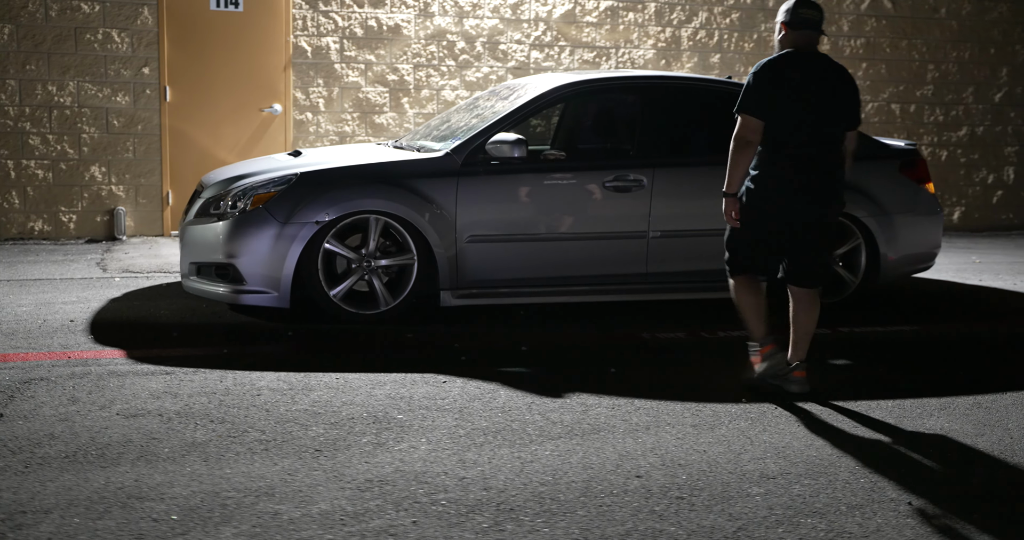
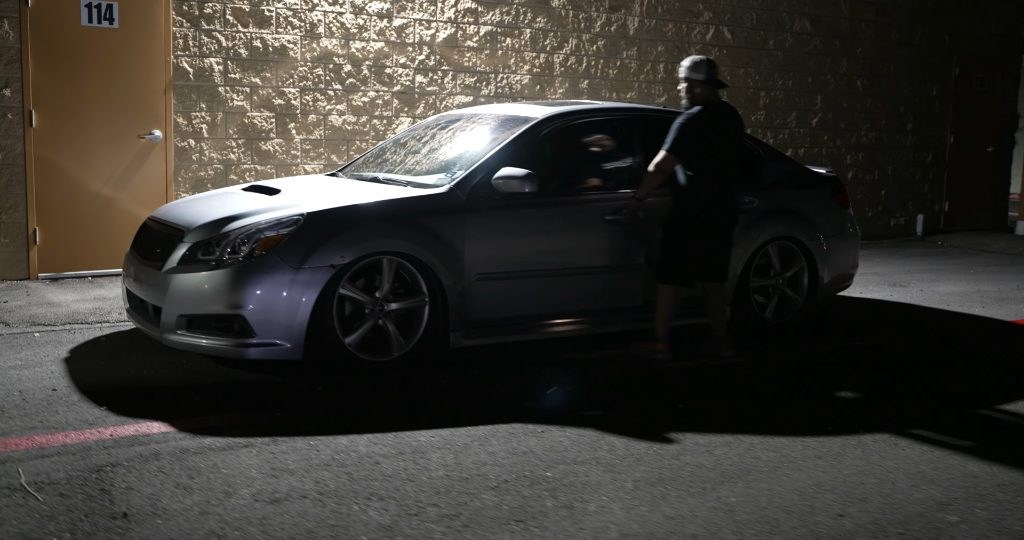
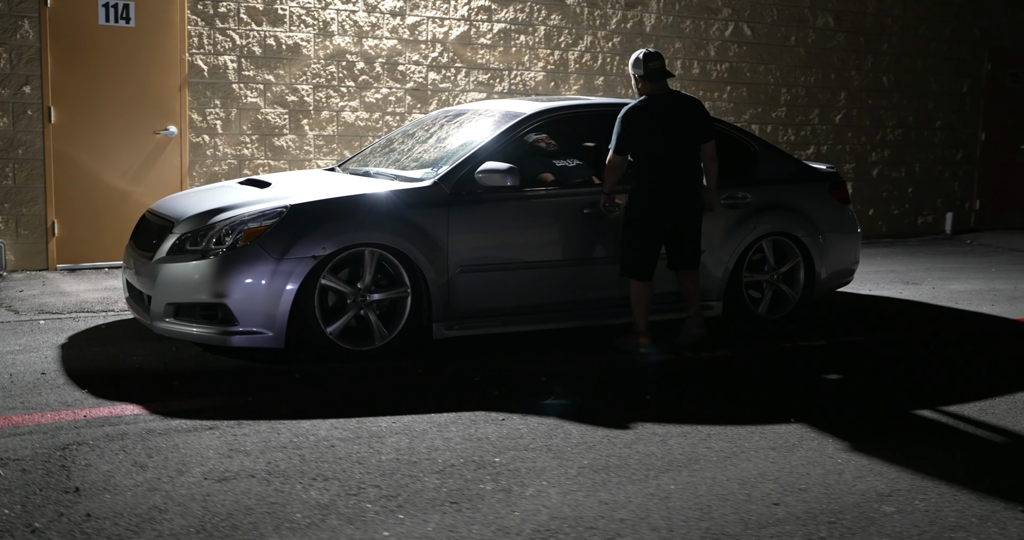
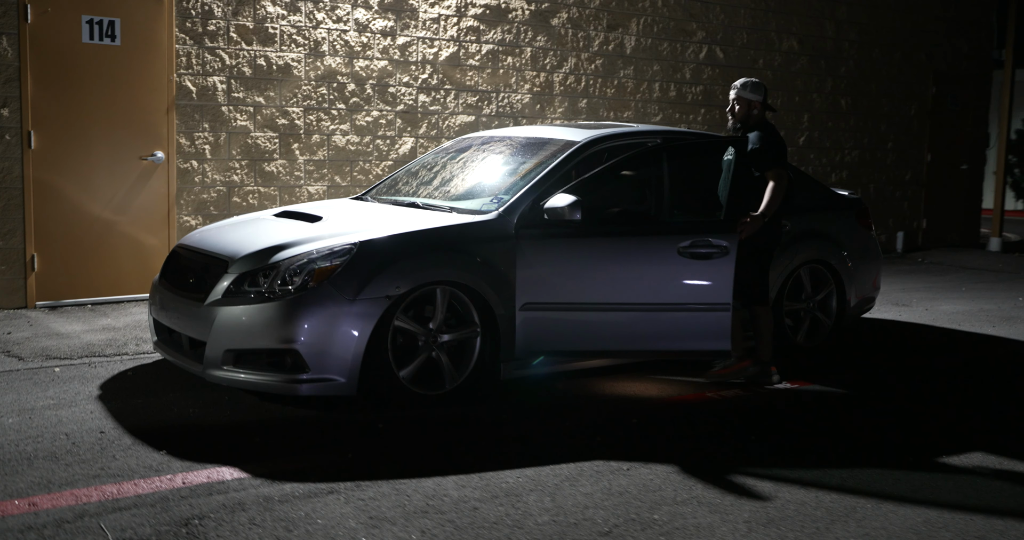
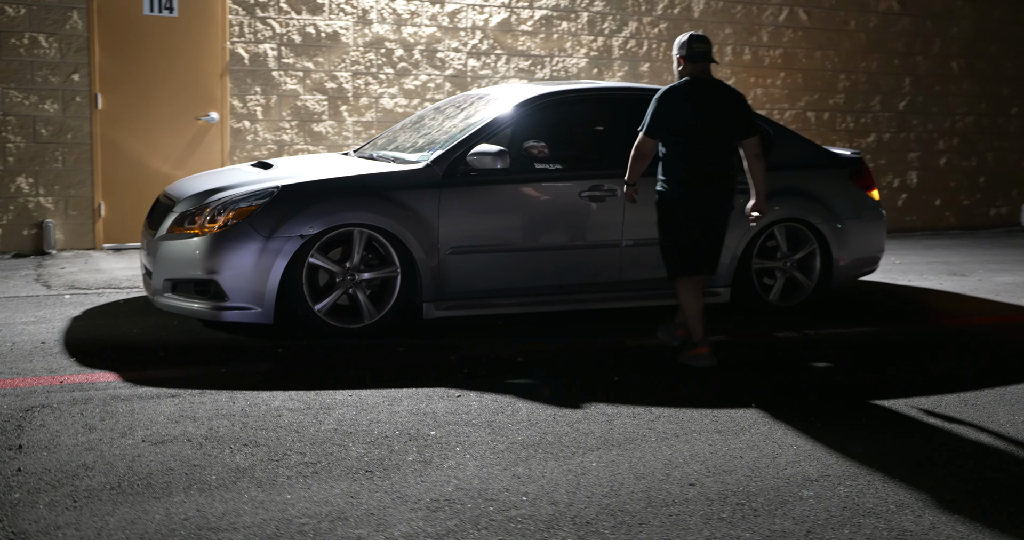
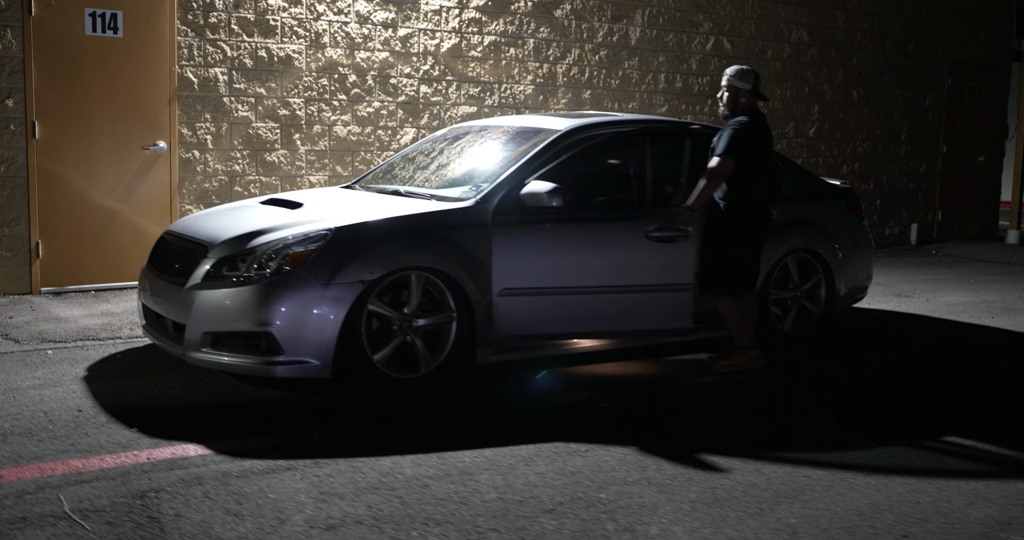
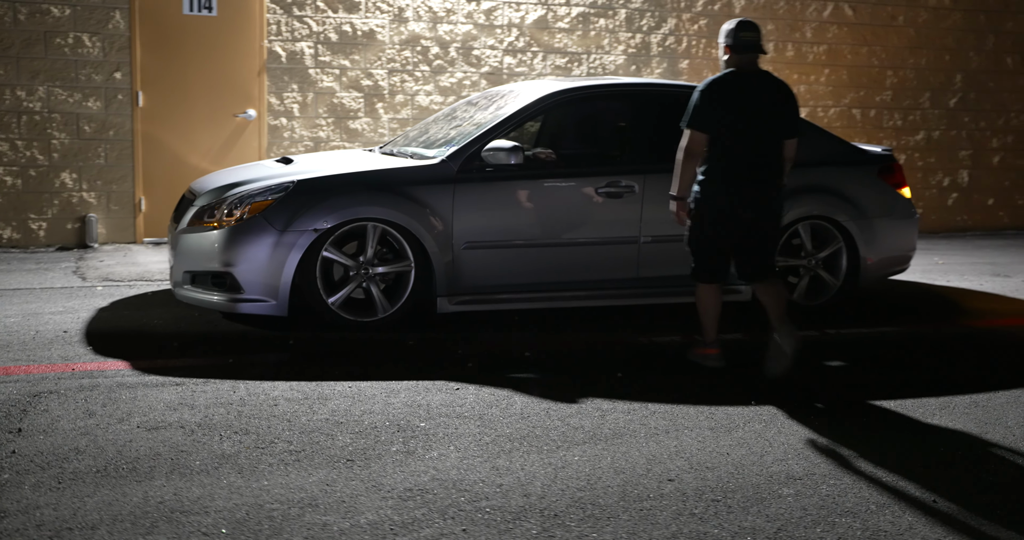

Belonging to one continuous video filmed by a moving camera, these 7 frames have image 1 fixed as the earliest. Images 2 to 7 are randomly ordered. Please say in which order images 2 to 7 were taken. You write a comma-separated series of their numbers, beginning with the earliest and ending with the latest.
7, 5, 3, 2, 6, 4
